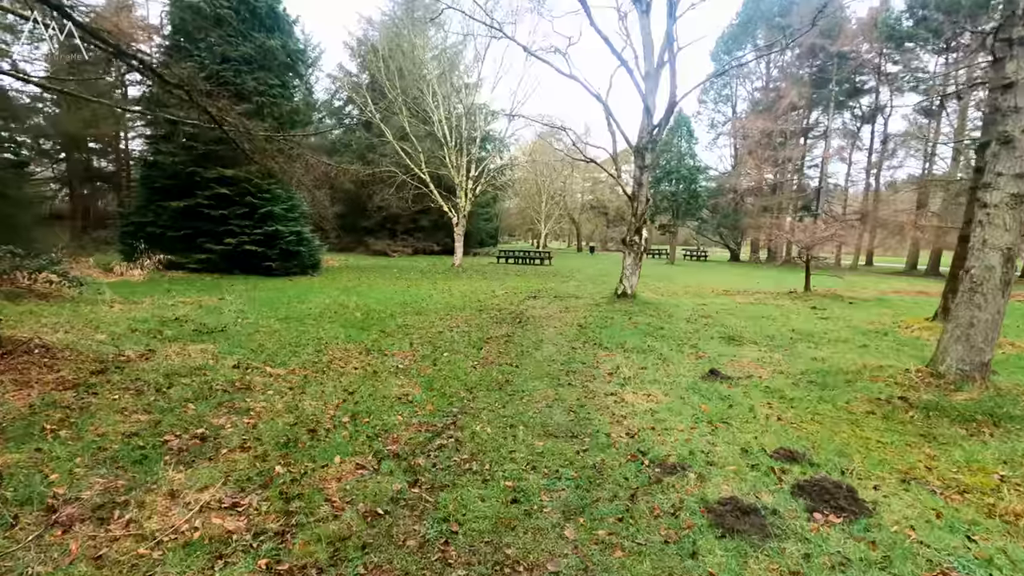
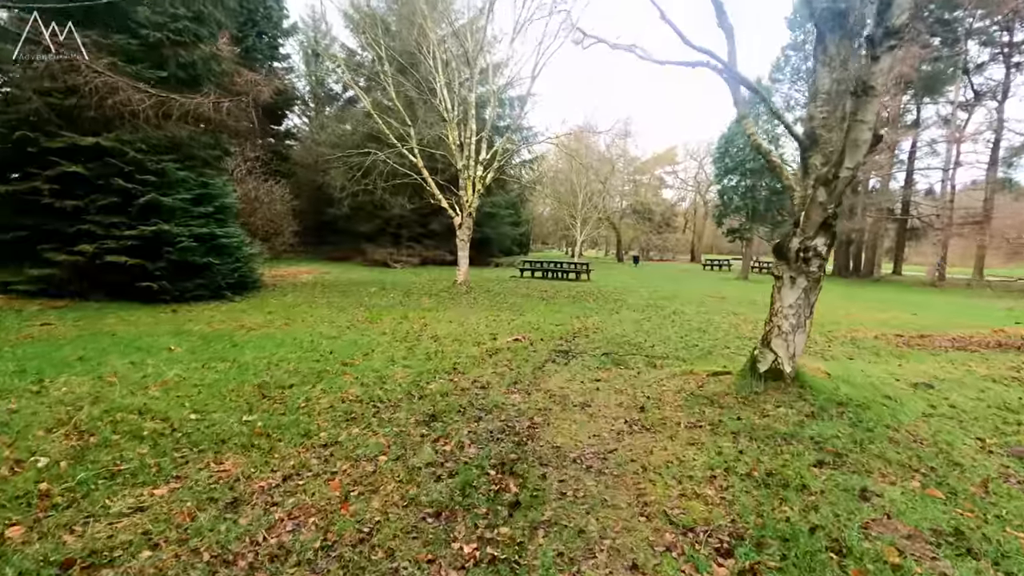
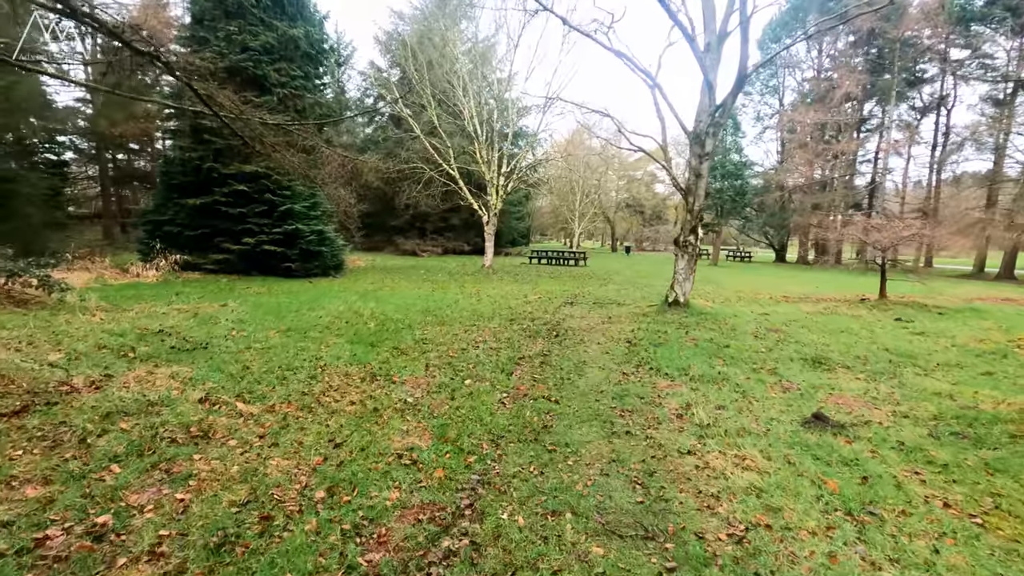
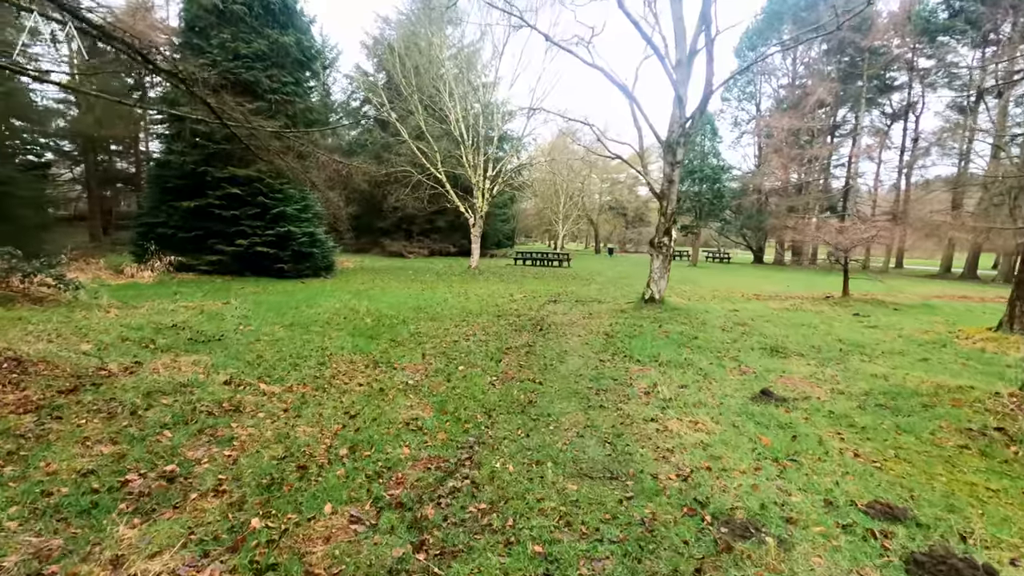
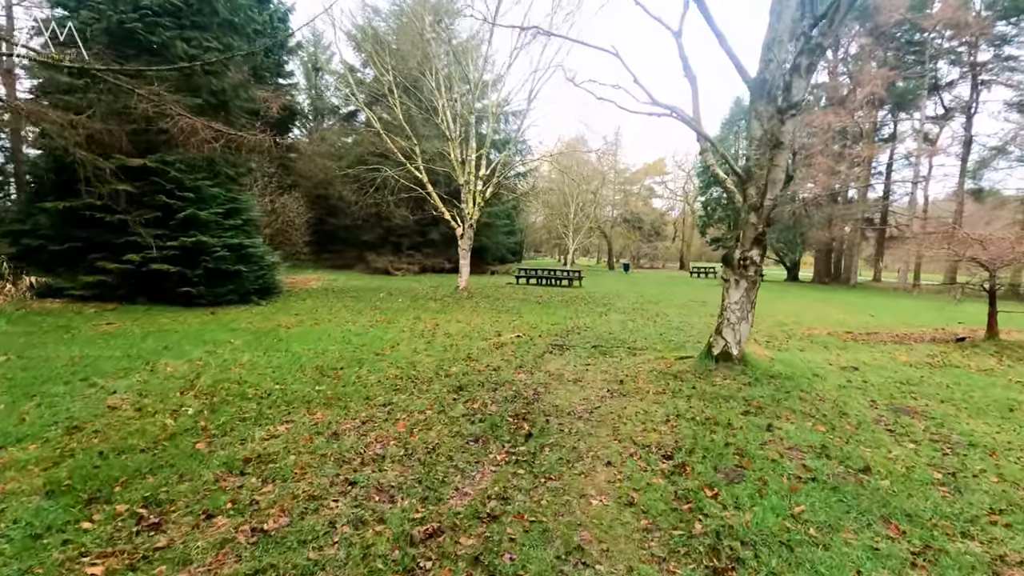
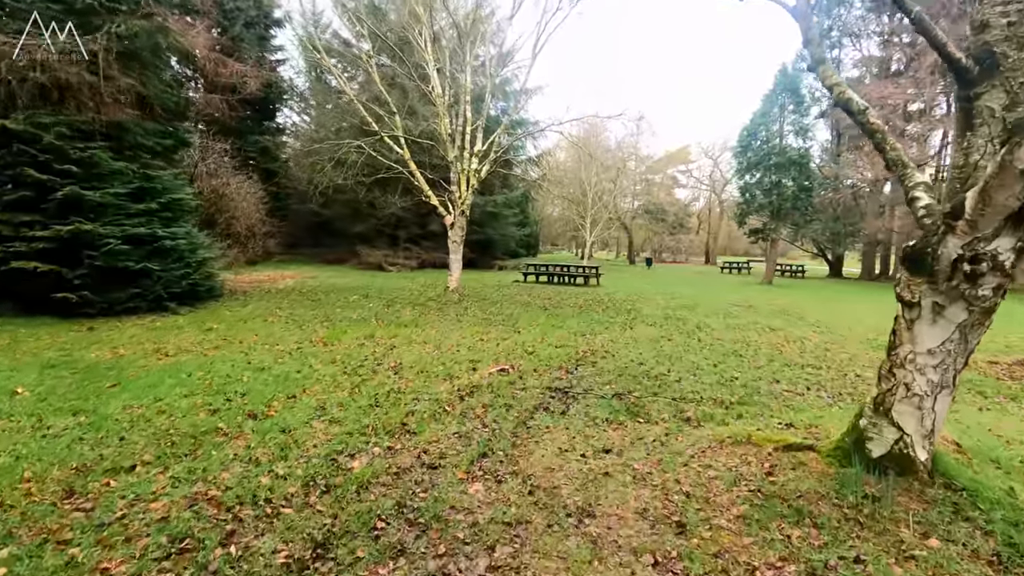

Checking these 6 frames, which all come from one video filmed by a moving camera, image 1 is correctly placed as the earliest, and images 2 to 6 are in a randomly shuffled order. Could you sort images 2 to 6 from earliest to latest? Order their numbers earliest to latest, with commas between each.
4, 3, 5, 2, 6
